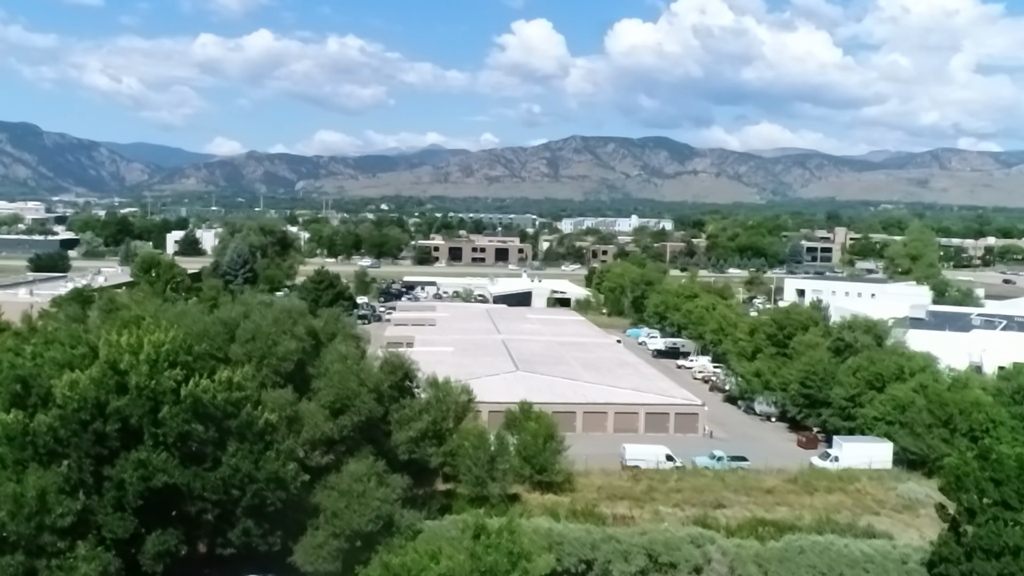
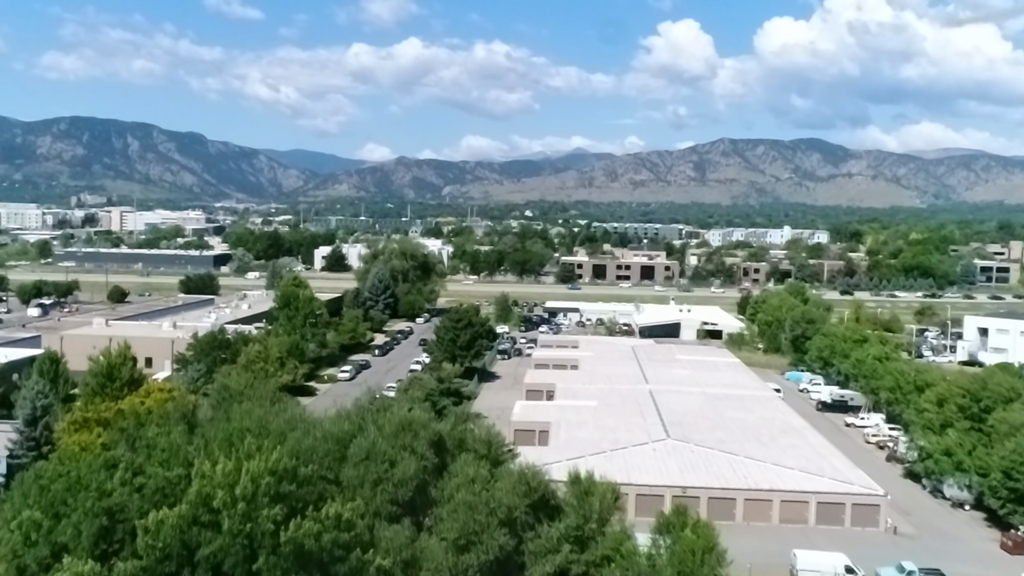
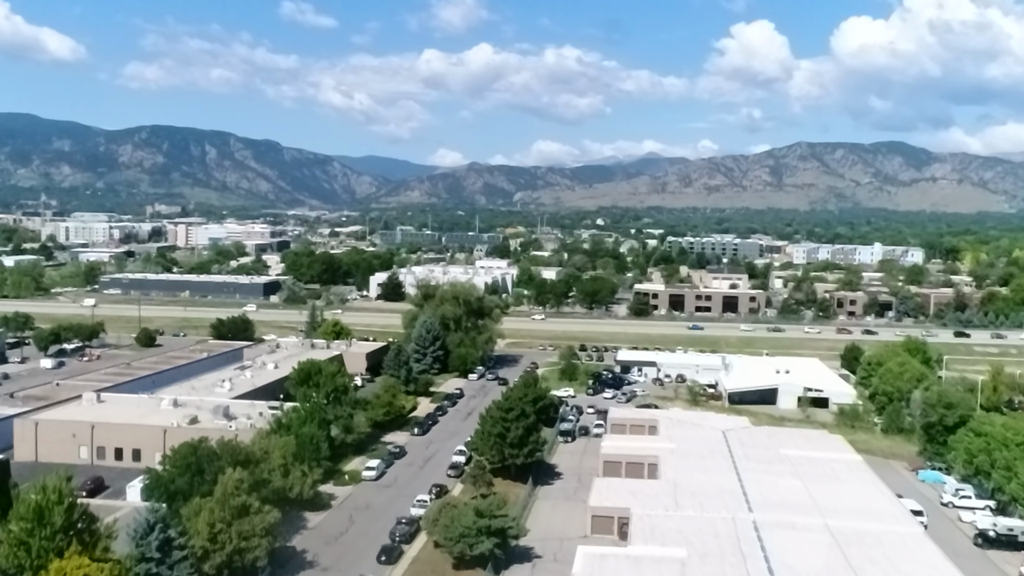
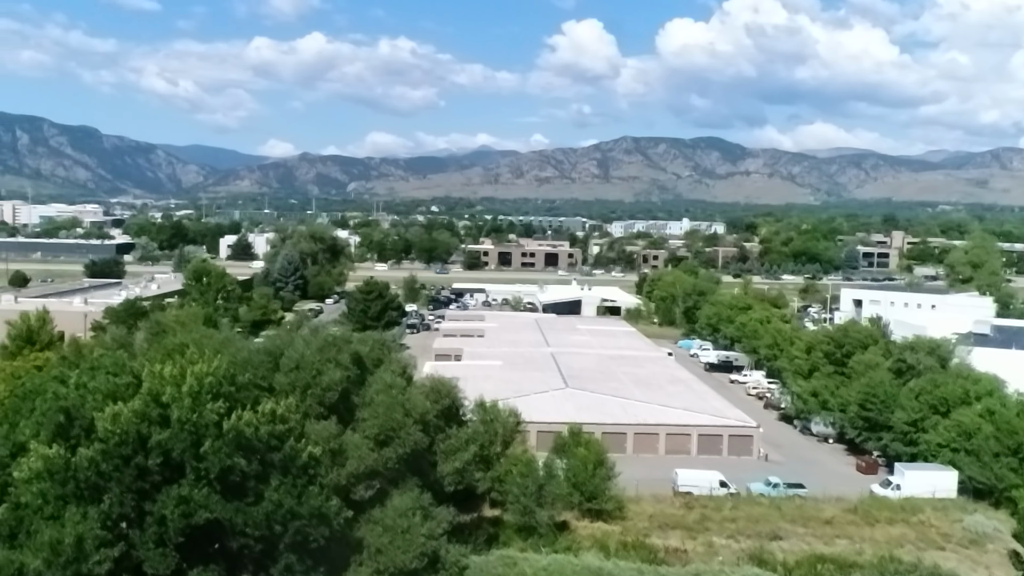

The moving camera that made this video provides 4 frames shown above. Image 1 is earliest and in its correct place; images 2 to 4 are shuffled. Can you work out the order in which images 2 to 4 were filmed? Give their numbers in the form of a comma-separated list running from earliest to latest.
4, 2, 3
